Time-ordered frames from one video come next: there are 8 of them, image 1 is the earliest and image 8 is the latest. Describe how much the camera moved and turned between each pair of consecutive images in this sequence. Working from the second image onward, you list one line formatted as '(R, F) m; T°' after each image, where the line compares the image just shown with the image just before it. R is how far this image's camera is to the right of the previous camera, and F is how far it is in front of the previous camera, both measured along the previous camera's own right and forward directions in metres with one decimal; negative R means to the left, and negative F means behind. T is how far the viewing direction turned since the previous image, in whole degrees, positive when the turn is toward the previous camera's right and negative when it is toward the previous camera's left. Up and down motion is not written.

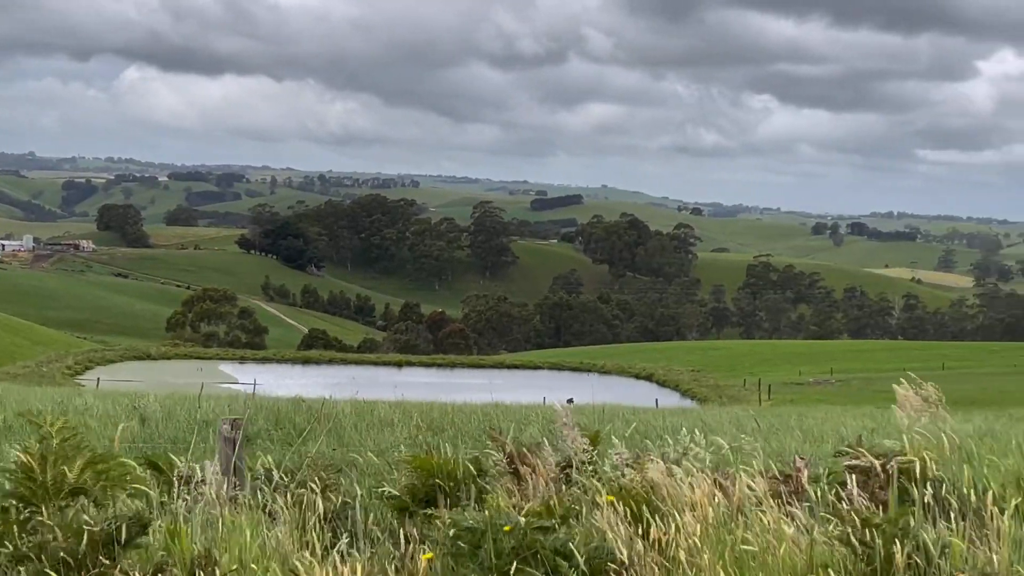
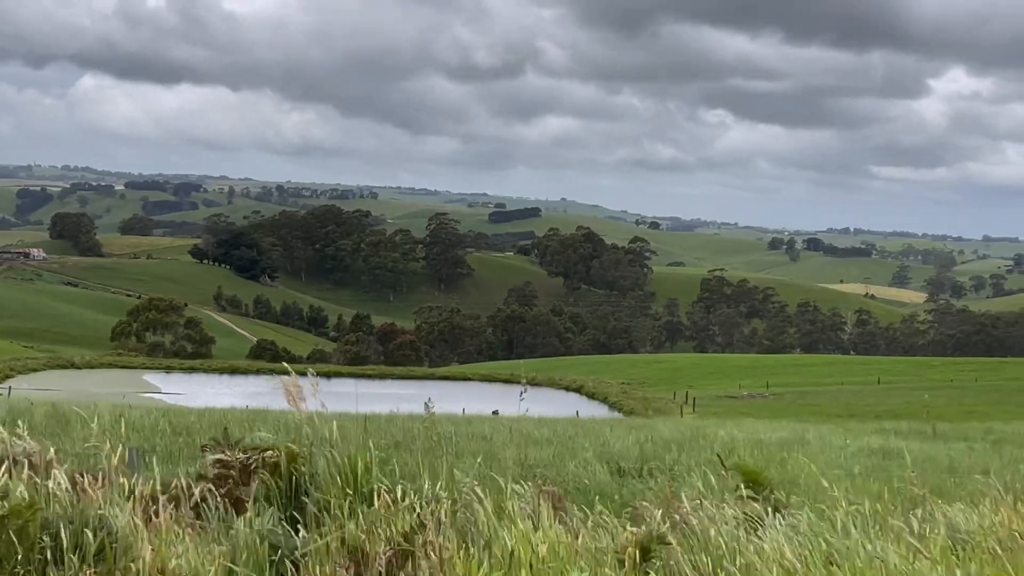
(+1.0, +0.1) m; +1°
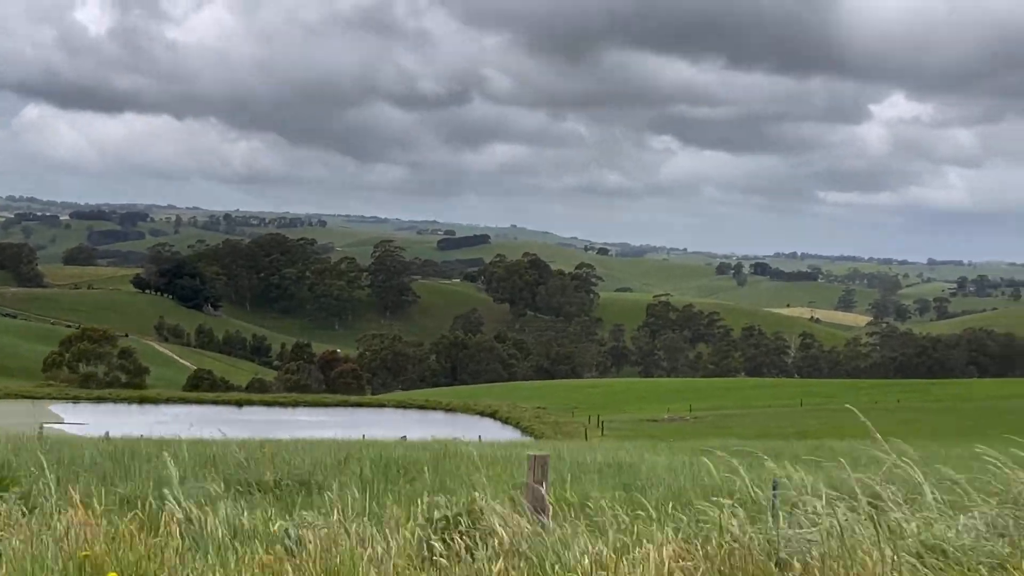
(+1.2, +0.1) m; +2°
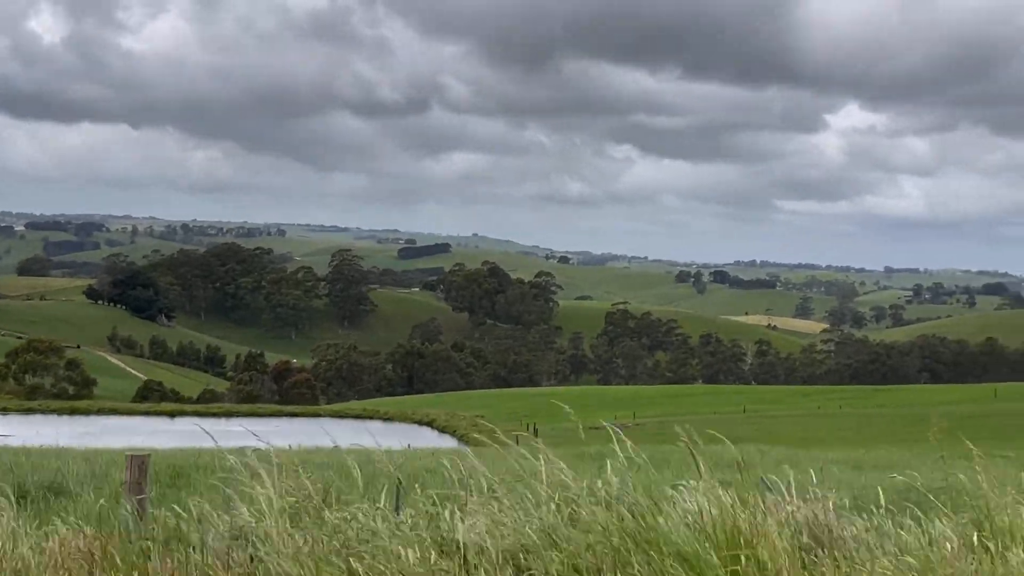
(+0.8, +0.2) m; +1°
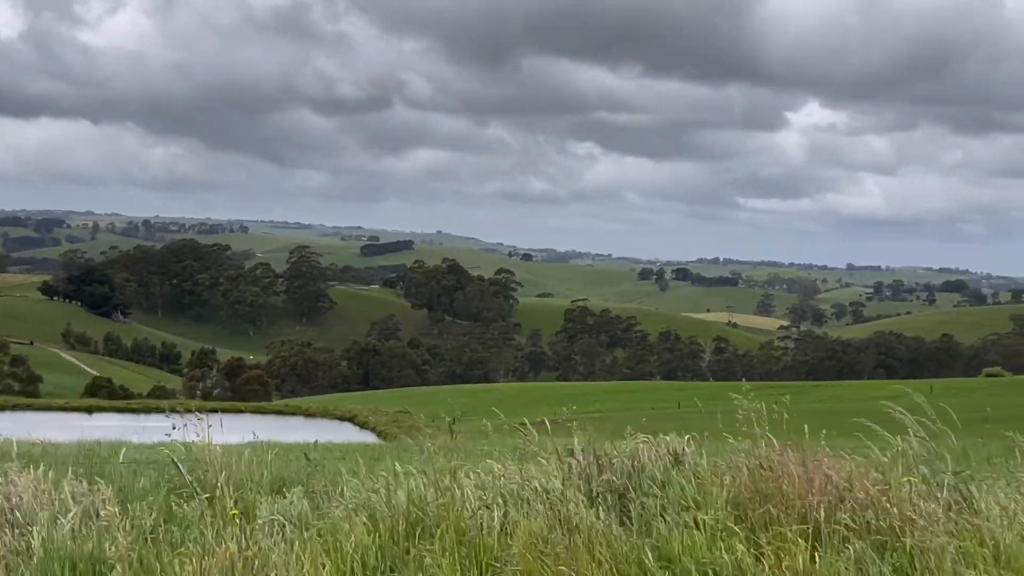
(+1.4, 0.0) m; +1°
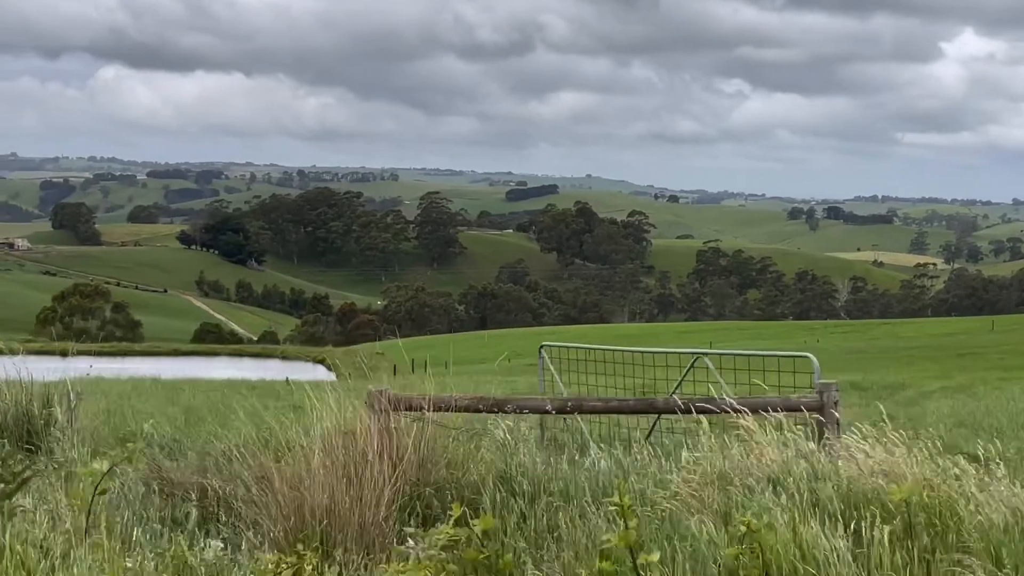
(+5.5, +0.7) m; -8°
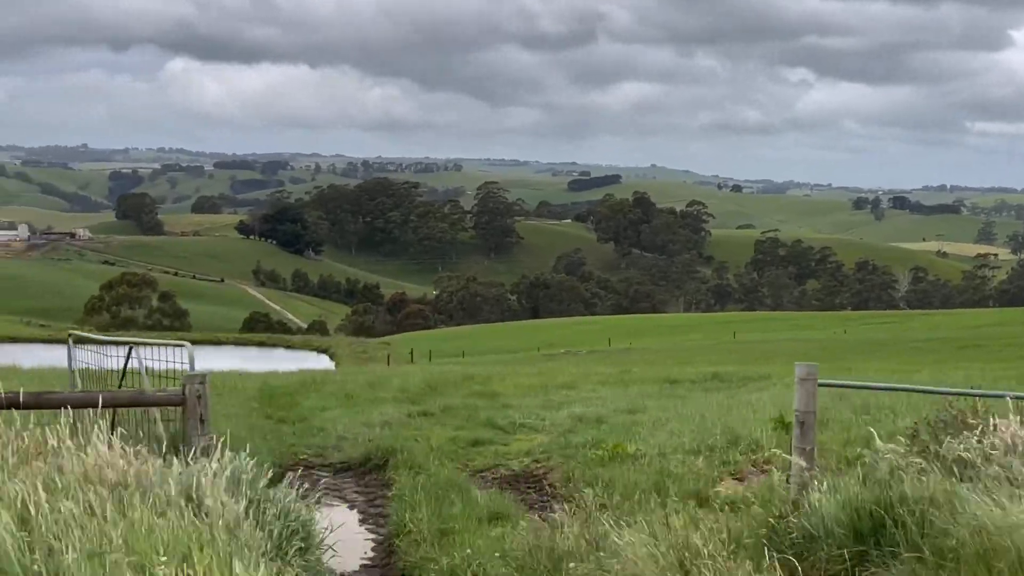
(+1.7, +0.2) m; -3°
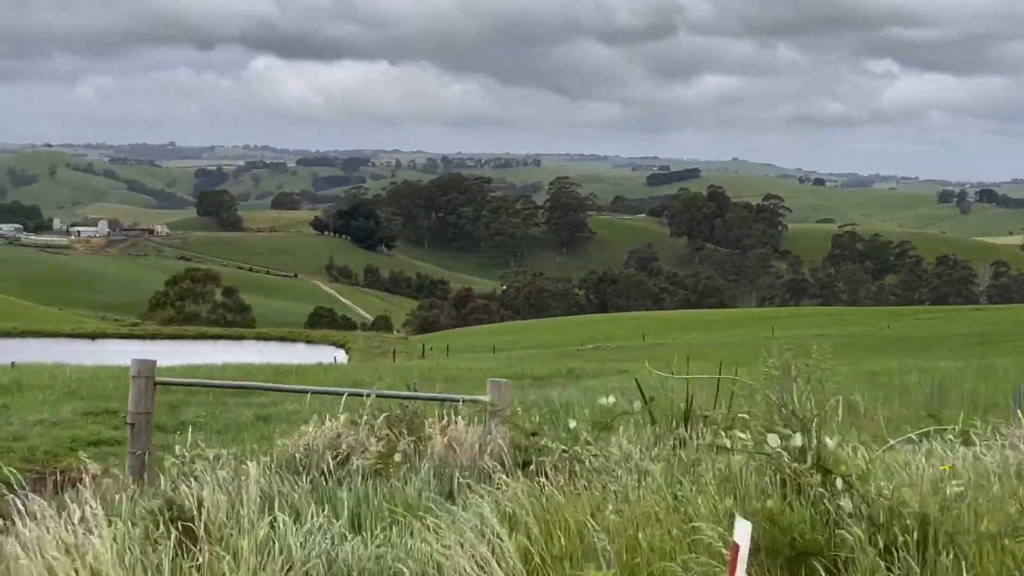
(+1.9, +0.3) m; -4°
